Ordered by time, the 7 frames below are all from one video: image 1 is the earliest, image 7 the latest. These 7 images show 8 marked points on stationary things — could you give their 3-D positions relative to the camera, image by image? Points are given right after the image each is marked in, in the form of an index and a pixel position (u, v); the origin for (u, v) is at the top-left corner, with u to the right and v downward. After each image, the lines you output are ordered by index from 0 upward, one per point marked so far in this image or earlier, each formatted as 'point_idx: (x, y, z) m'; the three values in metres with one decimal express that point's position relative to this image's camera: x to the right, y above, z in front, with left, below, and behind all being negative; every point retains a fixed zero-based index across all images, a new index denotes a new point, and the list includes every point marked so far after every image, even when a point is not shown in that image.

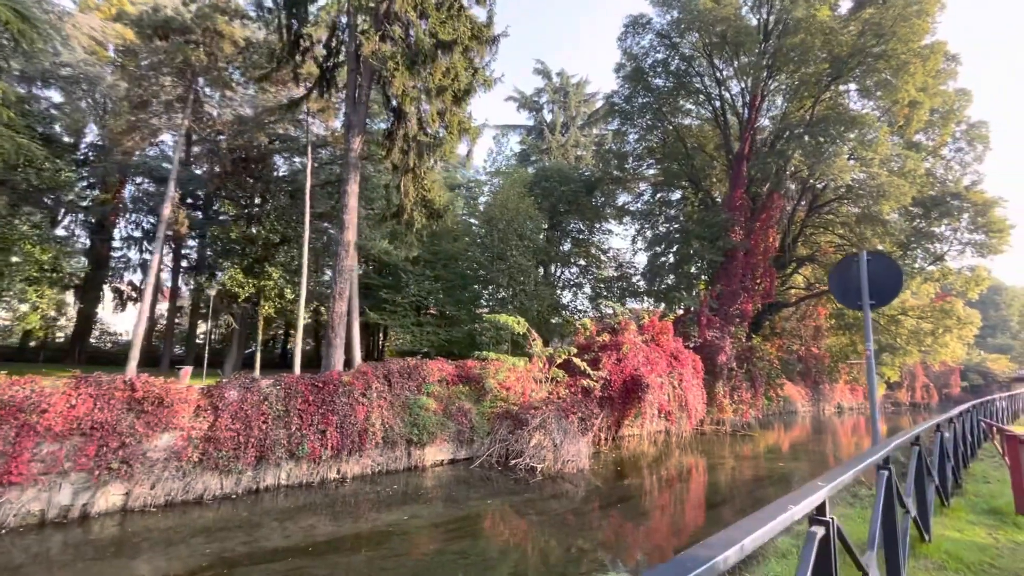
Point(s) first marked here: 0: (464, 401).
0: (-1.2, -2.9, +11.9) m
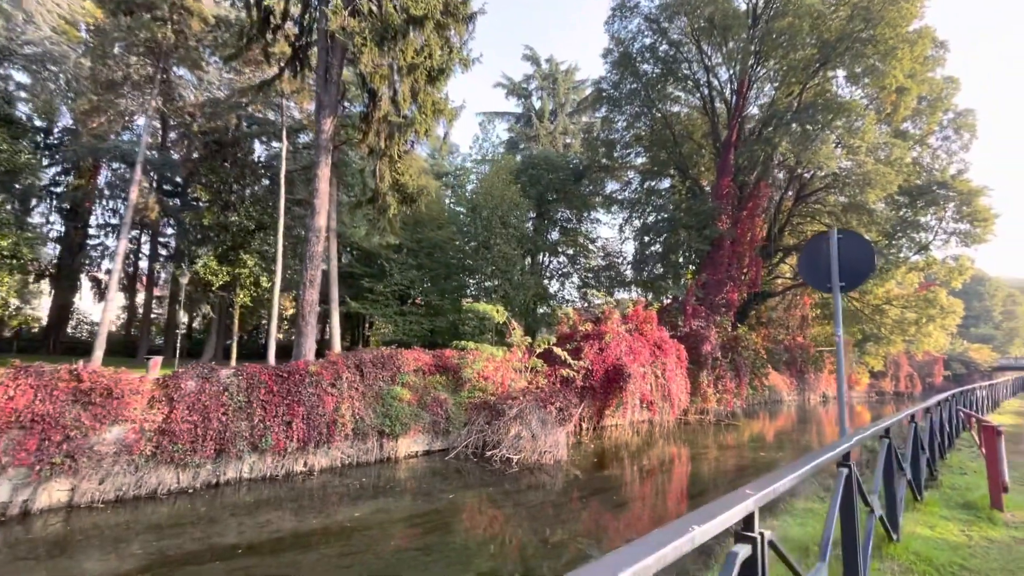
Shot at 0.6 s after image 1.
0: (-1.8, -2.6, +11.6) m
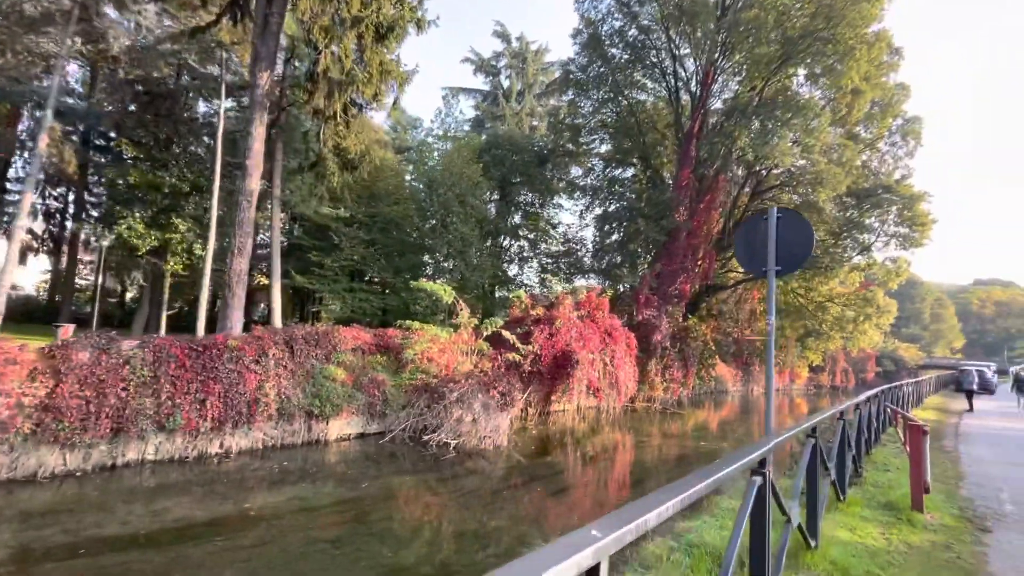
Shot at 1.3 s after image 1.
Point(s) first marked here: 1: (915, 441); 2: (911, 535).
0: (-3.1, -2.0, +11.1) m
1: (+3.7, -1.4, +4.3) m
2: (+3.1, -1.9, +3.7) m
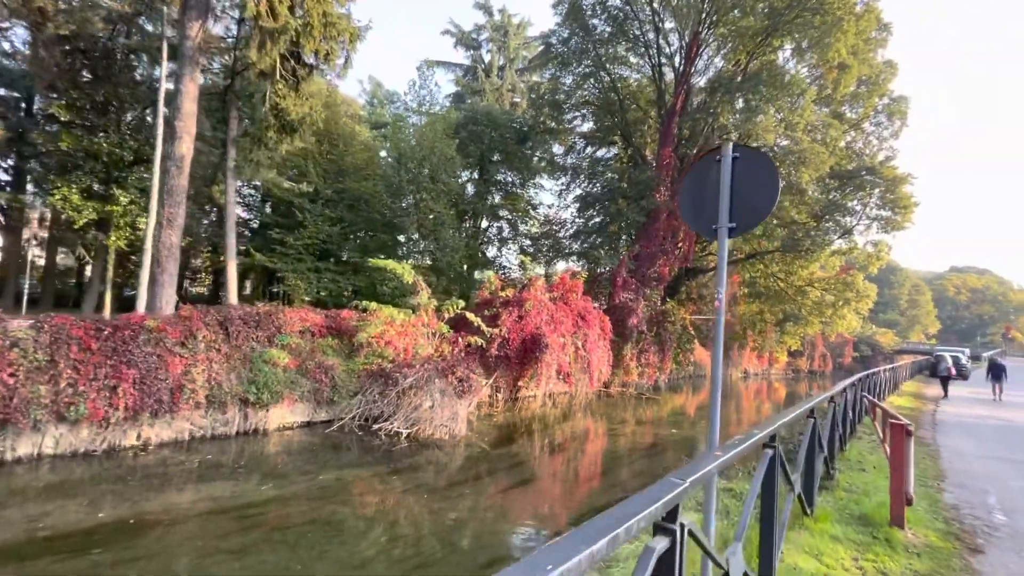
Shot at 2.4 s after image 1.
0: (-4.0, -1.5, +10.3) m
1: (+3.0, -1.2, +3.7) m
2: (+2.5, -1.7, +3.1) m
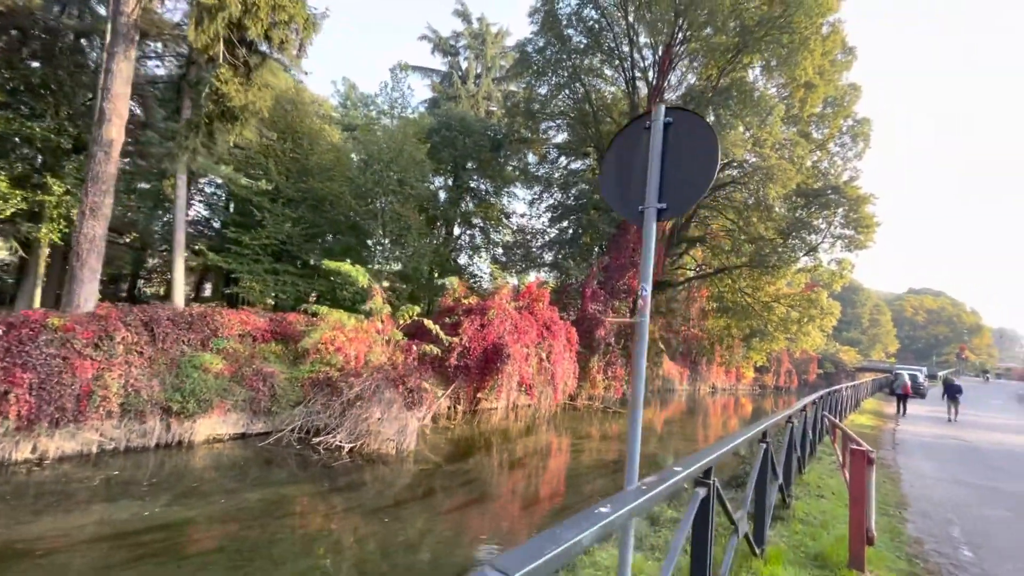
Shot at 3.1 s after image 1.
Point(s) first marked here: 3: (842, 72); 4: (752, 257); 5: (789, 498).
0: (-4.9, -1.5, +9.6) m
1: (+2.4, -1.3, +3.3) m
2: (+1.9, -1.8, +2.7) m
3: (+13.8, +9.0, +19.9) m
4: (+9.9, +1.3, +19.7) m
5: (+2.6, -1.9, +4.4) m
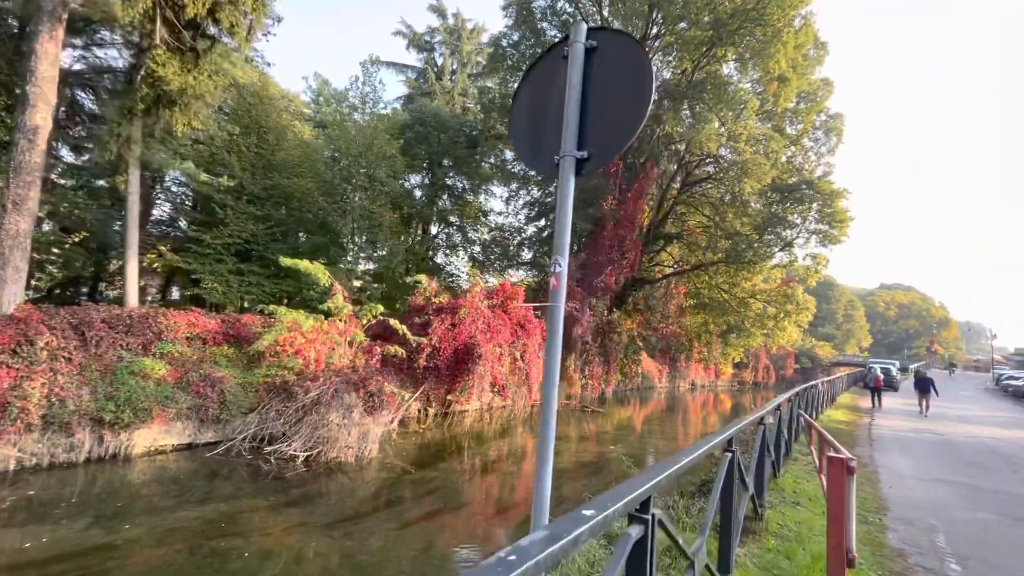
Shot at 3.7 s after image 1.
0: (-5.5, -1.5, +8.9) m
1: (+2.0, -1.2, +3.0) m
2: (+1.5, -1.7, +2.3) m
3: (+12.6, +9.2, +19.9) m
4: (+8.9, +1.4, +19.6) m
5: (+2.2, -1.8, +4.1) m
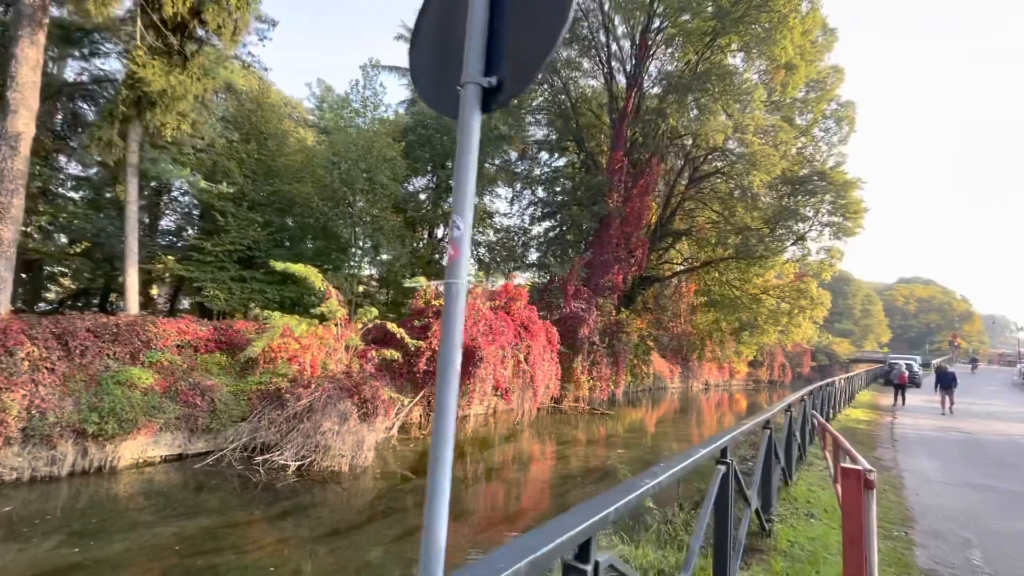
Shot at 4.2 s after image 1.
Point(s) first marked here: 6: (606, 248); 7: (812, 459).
0: (-5.5, -1.6, +8.7) m
1: (+1.8, -1.1, +2.6) m
2: (+1.3, -1.6, +1.9) m
3: (+12.6, +9.4, +19.3) m
4: (+9.0, +1.6, +19.0) m
5: (+2.0, -1.7, +3.7) m
6: (+3.7, +1.6, +19.0) m
7: (+4.4, -2.4, +6.9) m
